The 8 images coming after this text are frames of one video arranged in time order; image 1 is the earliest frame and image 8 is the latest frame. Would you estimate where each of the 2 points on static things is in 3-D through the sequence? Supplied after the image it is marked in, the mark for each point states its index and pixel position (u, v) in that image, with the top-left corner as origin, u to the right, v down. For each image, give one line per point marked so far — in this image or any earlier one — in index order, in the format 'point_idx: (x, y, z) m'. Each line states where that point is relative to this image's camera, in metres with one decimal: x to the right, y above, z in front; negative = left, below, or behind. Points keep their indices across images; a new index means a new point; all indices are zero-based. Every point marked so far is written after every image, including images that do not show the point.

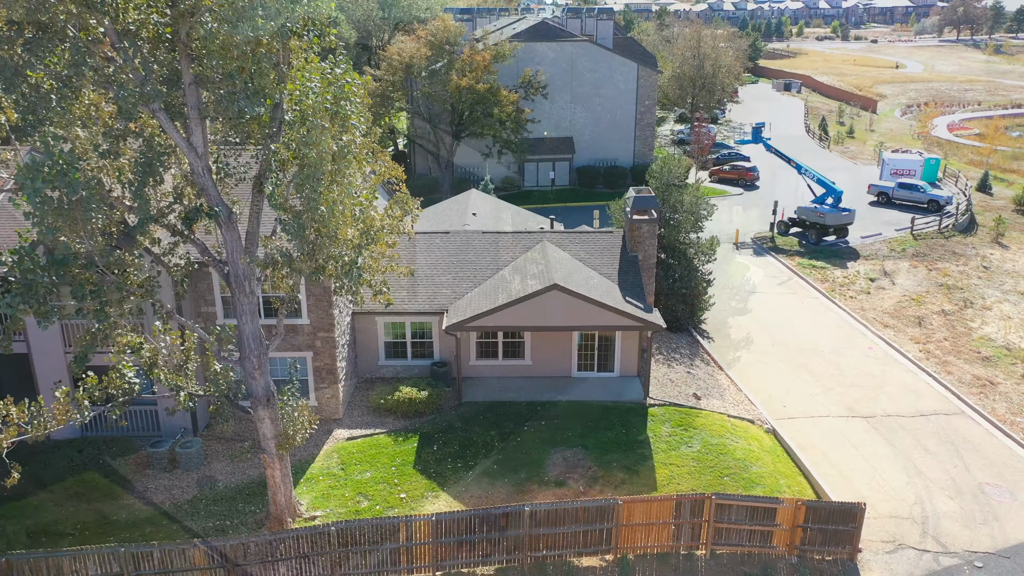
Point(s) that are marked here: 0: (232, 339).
0: (-3.9, -0.7, +11.6) m
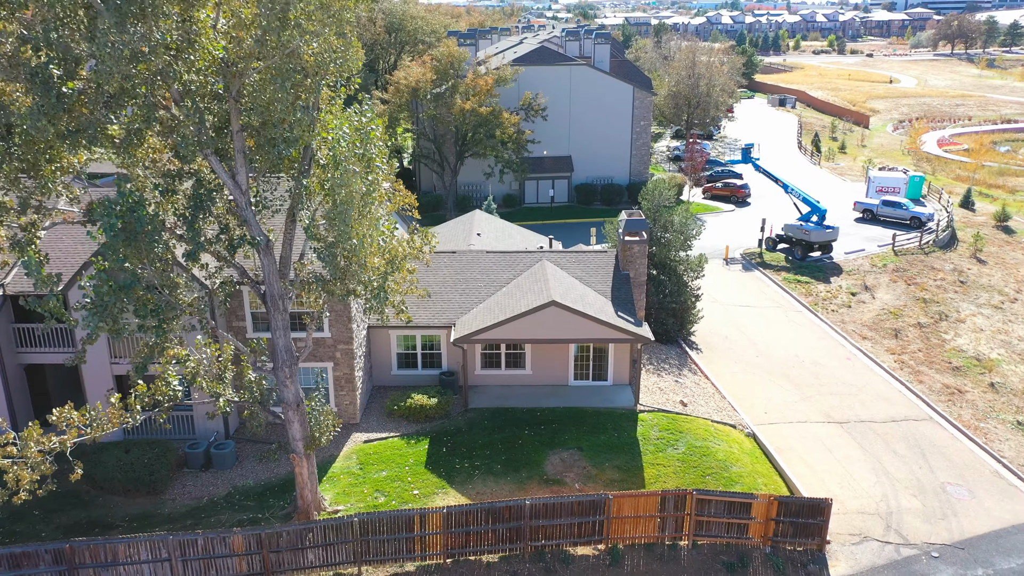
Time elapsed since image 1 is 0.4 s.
0: (-3.9, -1.0, +13.0) m
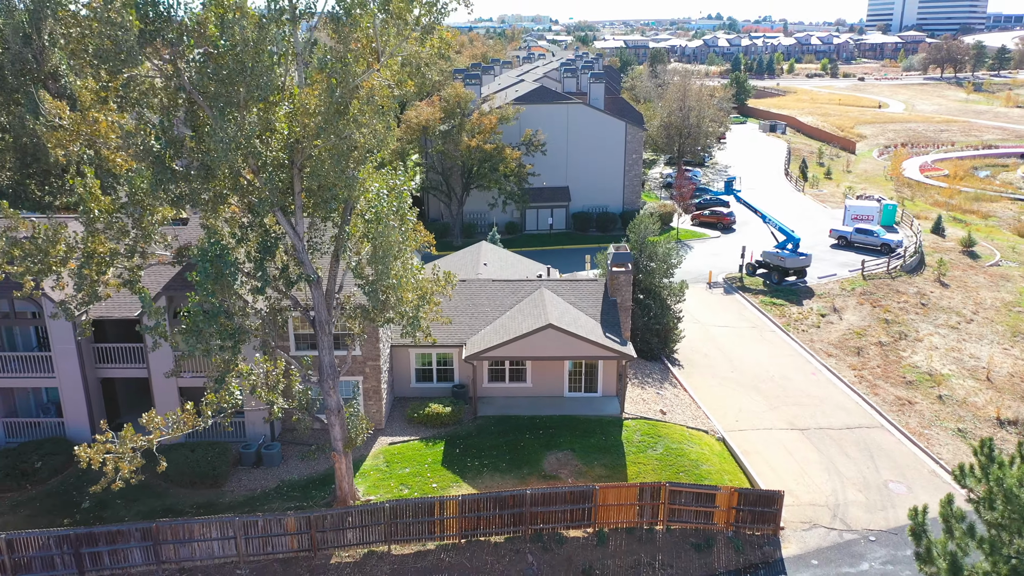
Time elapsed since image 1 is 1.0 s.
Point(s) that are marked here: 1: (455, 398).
0: (-3.8, -1.5, +15.8) m
1: (-1.4, -2.7, +19.9) m
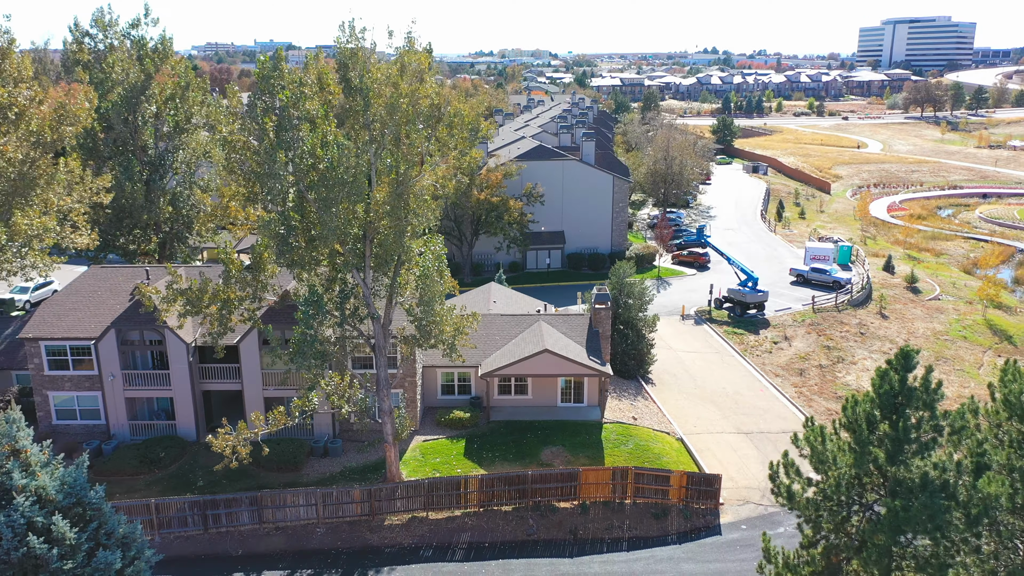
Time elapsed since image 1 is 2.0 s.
0: (-3.7, -2.4, +21.4) m
1: (-1.2, -3.8, +25.5) m
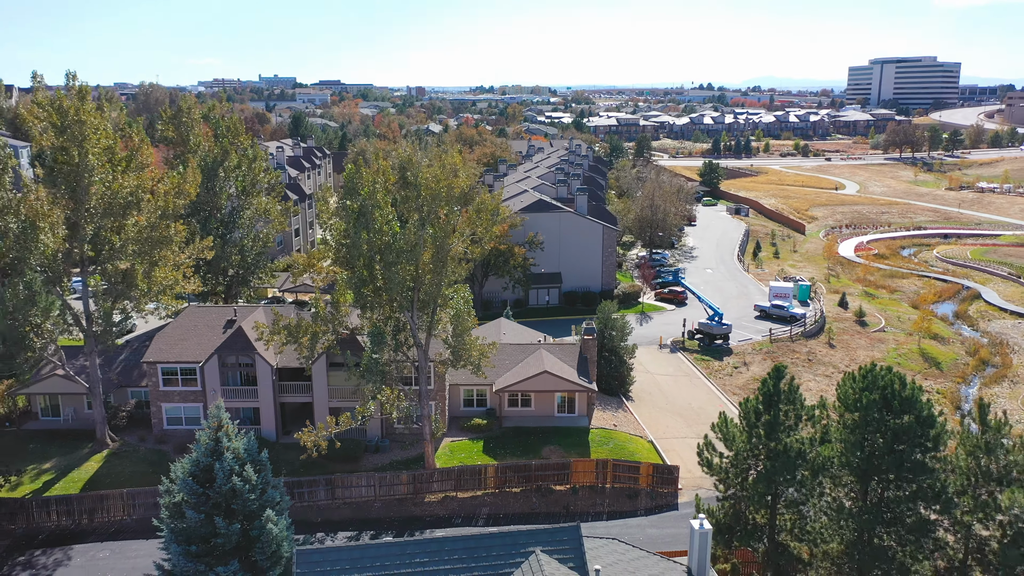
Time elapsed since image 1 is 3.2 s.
0: (-3.4, -3.7, +28.5) m
1: (-1.0, -5.2, +32.5) m
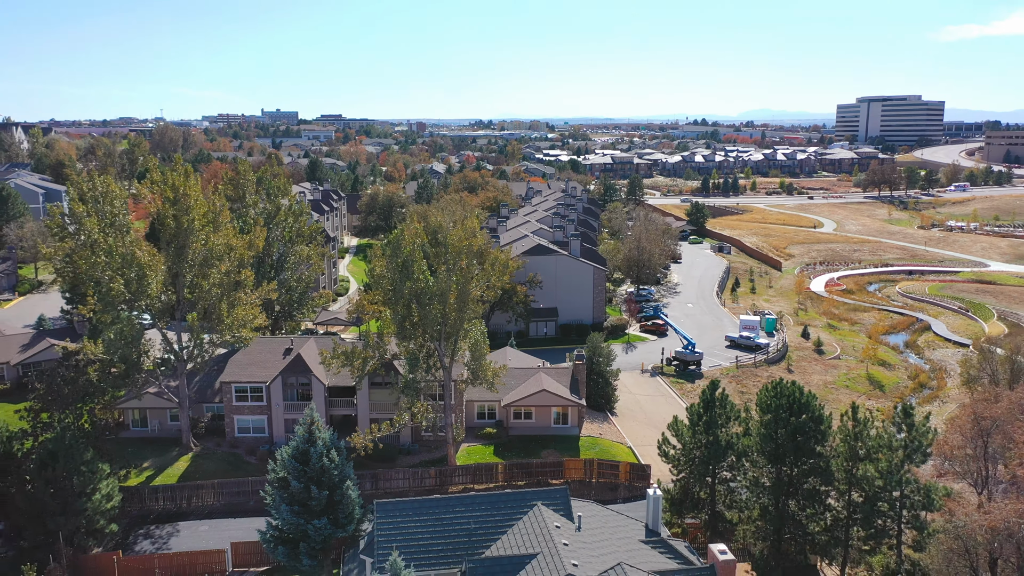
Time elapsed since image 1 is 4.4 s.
0: (-3.2, -5.2, +35.9) m
1: (-0.7, -6.8, +39.9) m
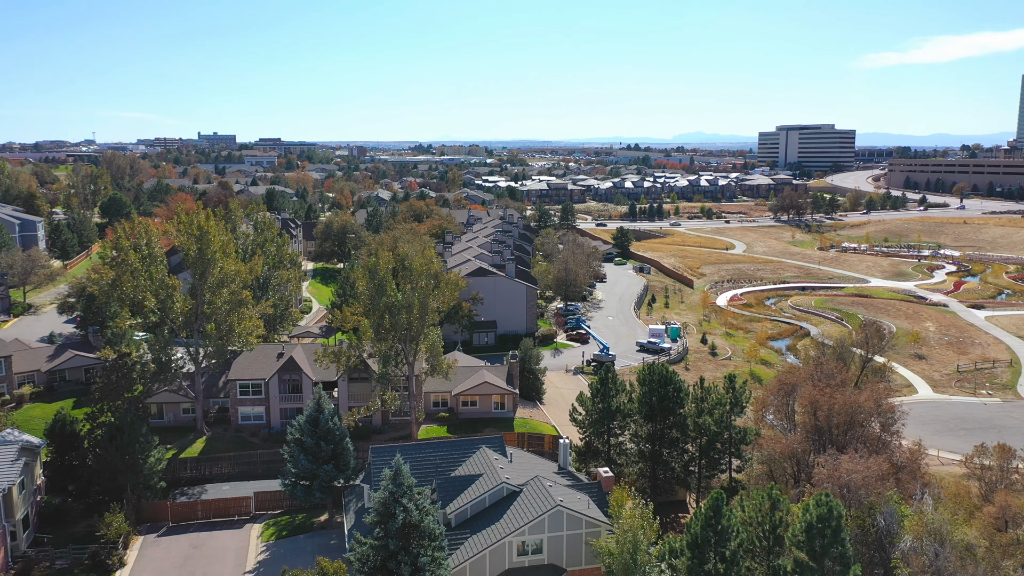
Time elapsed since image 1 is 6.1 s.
0: (-6.1, -6.0, +46.2) m
1: (-3.9, -7.7, +50.3) m
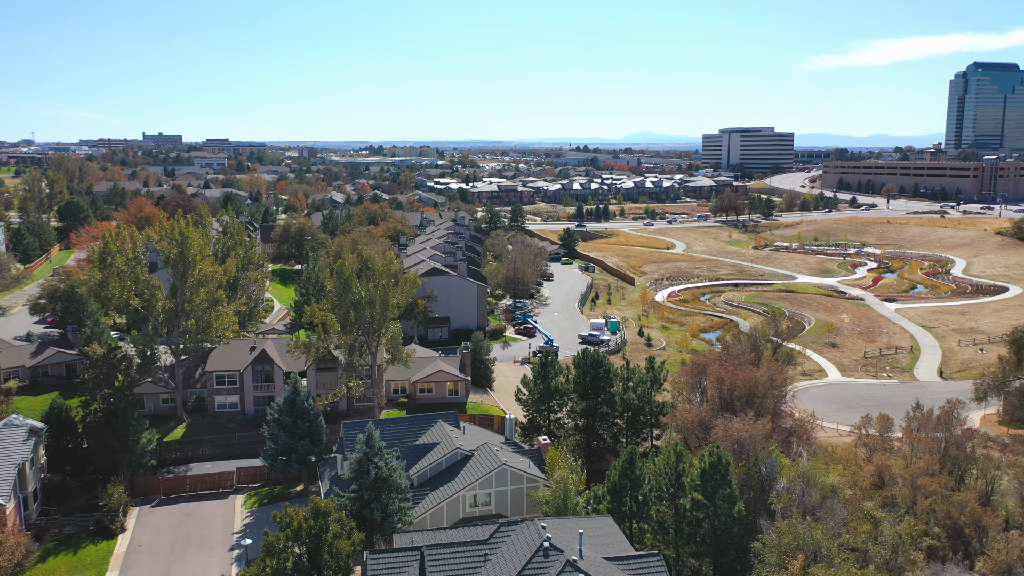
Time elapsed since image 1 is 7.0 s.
0: (-9.1, -5.9, +51.4) m
1: (-7.2, -7.6, +55.7) m
